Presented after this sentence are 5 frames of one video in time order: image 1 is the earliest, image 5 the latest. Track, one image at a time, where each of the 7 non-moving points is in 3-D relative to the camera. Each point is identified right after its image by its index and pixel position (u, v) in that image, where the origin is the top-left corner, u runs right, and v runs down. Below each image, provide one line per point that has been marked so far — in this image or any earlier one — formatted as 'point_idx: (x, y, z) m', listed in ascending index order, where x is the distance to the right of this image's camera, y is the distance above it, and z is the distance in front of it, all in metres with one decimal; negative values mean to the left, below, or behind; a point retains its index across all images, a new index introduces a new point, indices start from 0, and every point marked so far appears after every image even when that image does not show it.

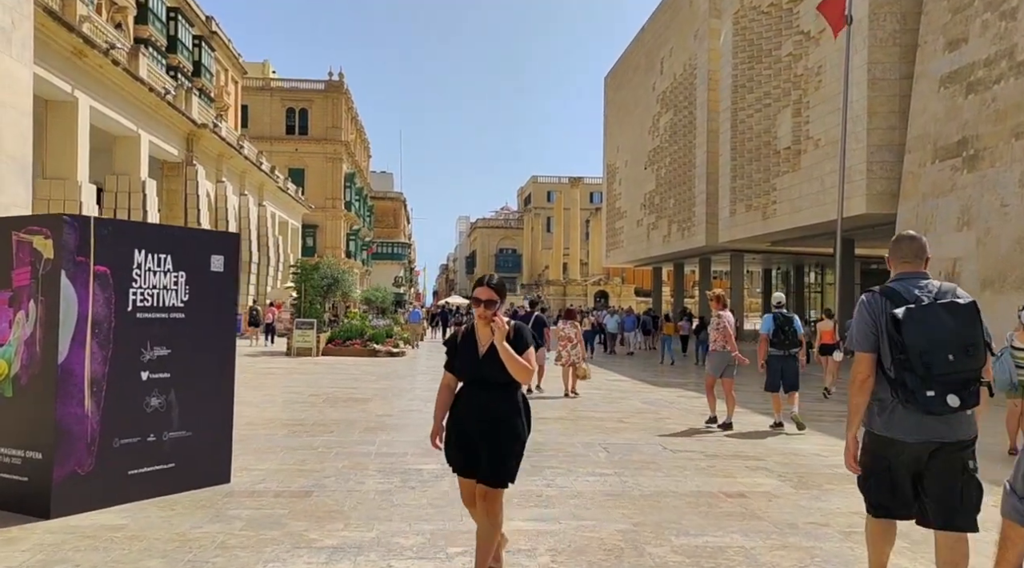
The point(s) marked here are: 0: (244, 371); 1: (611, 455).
0: (-5.5, -1.8, +16.6) m
1: (+0.9, -1.6, +7.7) m
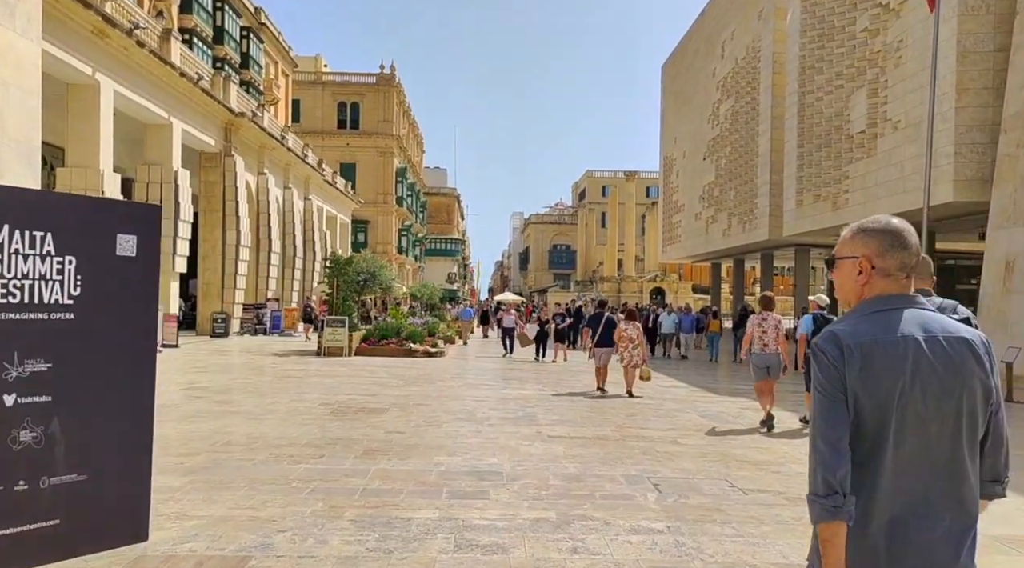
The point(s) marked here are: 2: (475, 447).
0: (-4.7, -1.6, +15.3) m
1: (+1.1, -1.6, +6.0) m
2: (-0.4, -1.6, +8.0) m
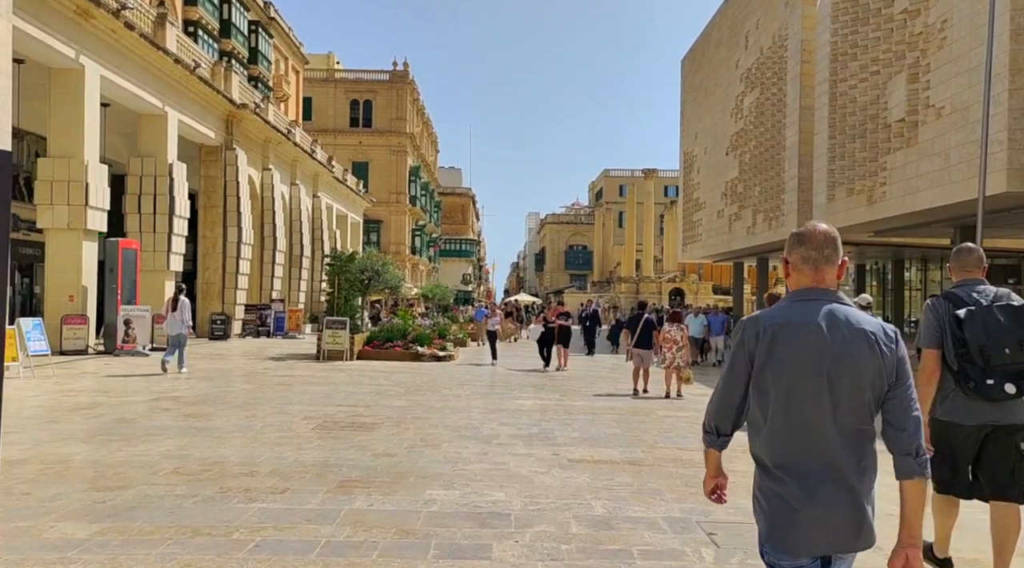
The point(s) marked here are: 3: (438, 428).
0: (-4.4, -1.6, +13.9) m
1: (+1.2, -1.5, +4.5) m
2: (-0.3, -1.5, +6.5) m
3: (-0.8, -1.6, +8.8) m
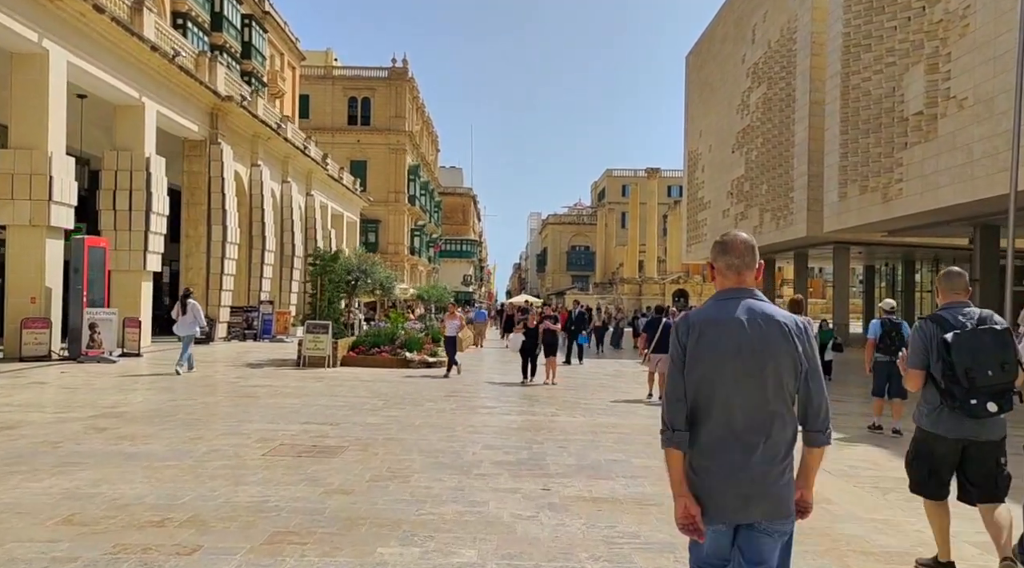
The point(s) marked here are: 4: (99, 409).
0: (-4.6, -1.6, +12.7) m
1: (+1.0, -1.5, +3.3) m
2: (-0.4, -1.5, +5.3) m
3: (-0.9, -1.6, +7.6) m
4: (-5.0, -1.5, +9.8) m
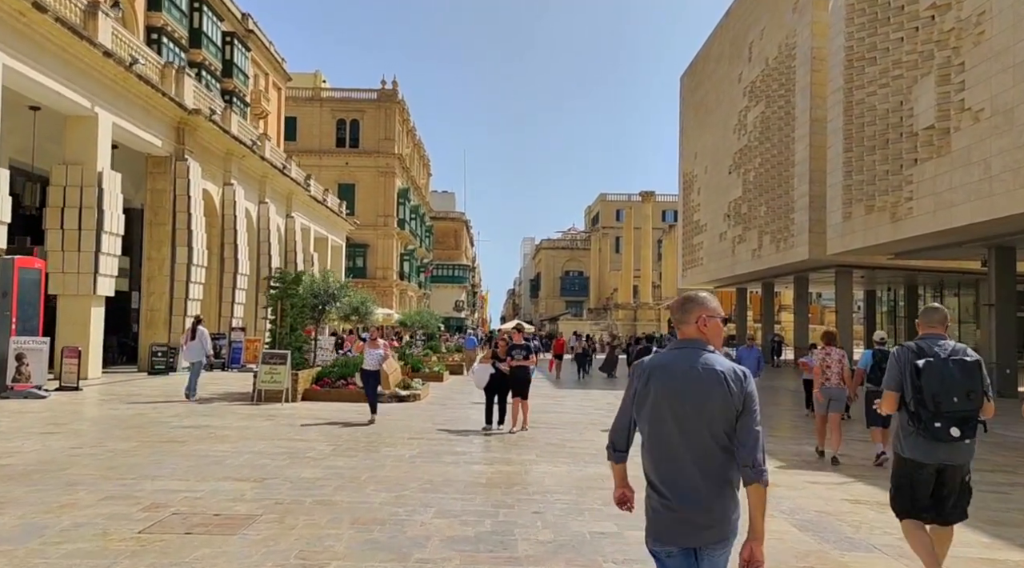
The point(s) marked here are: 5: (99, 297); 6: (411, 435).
0: (-4.9, -2.0, +11.0) m
1: (+0.8, -1.5, +1.6) m
2: (-0.7, -1.6, +3.6) m
3: (-1.2, -1.7, +5.9) m
4: (-5.3, -1.7, +8.1) m
5: (-9.7, -0.3, +19.2) m
6: (-1.3, -2.0, +10.9) m
